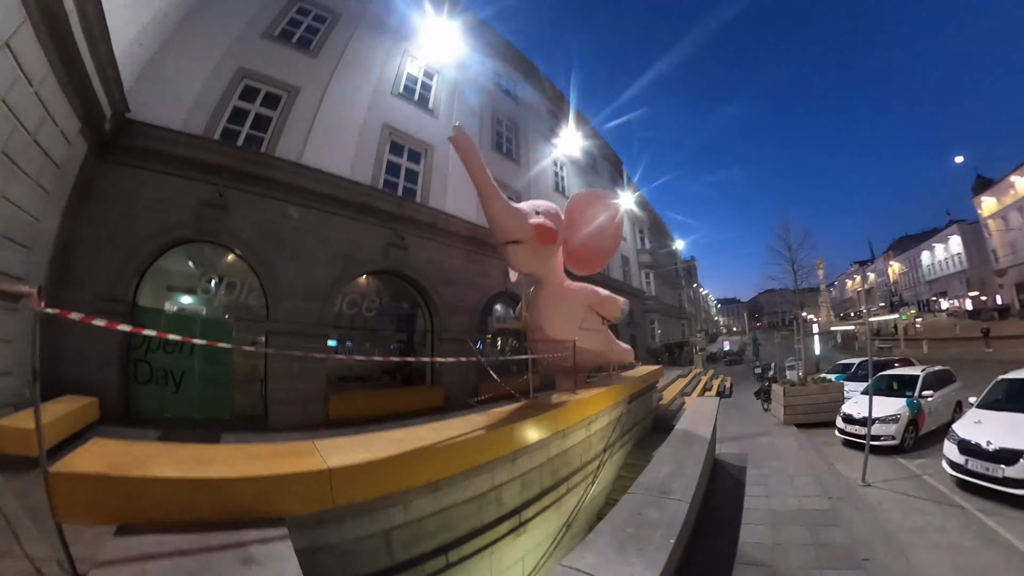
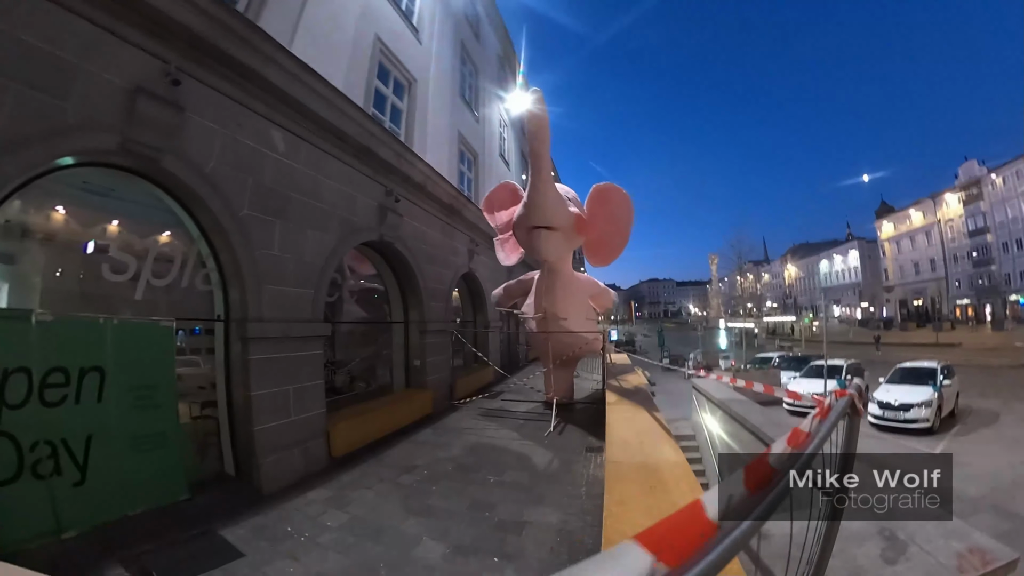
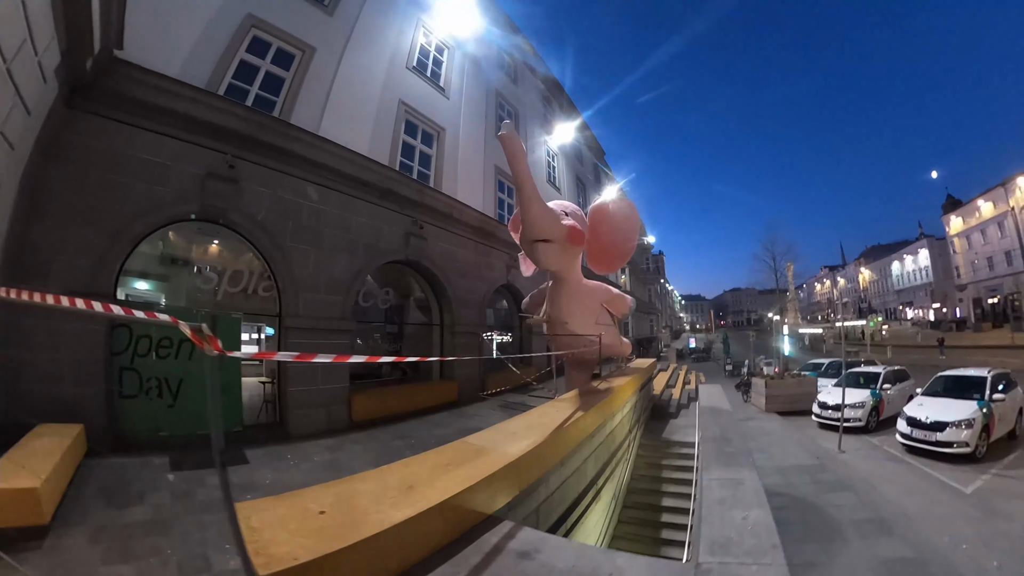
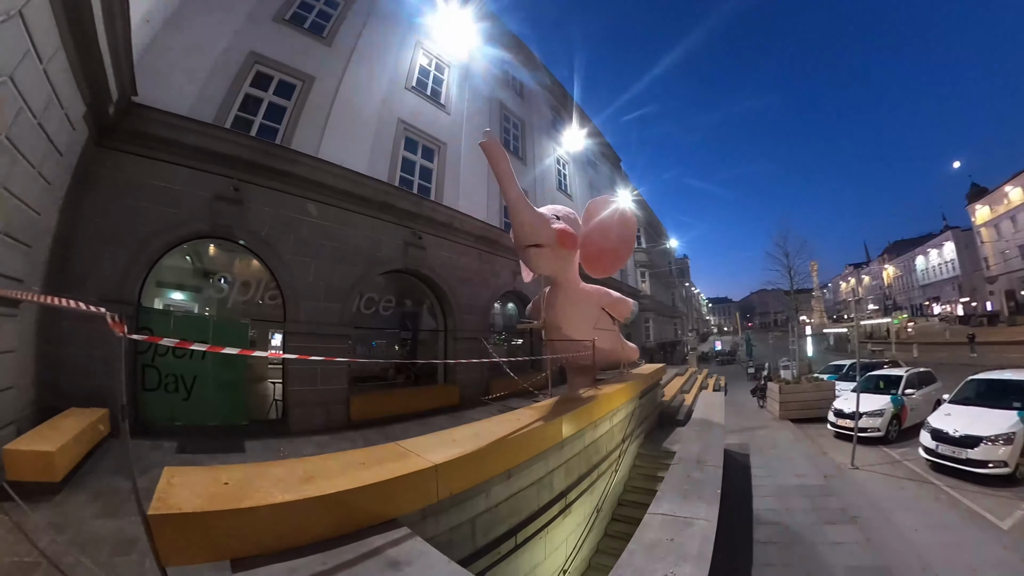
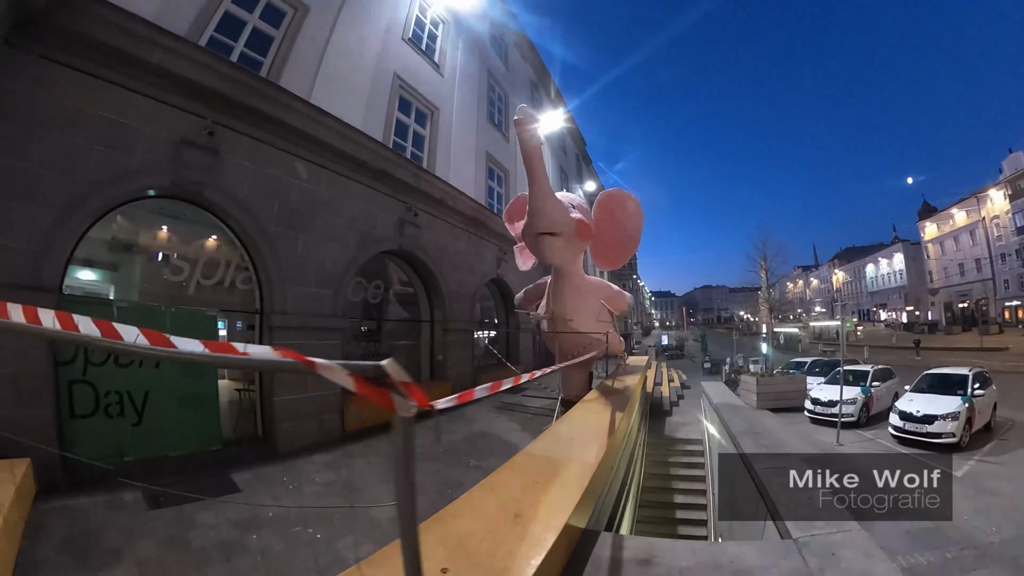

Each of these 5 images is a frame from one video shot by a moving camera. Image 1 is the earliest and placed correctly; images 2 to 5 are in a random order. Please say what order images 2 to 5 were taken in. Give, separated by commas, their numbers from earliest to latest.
4, 3, 5, 2
